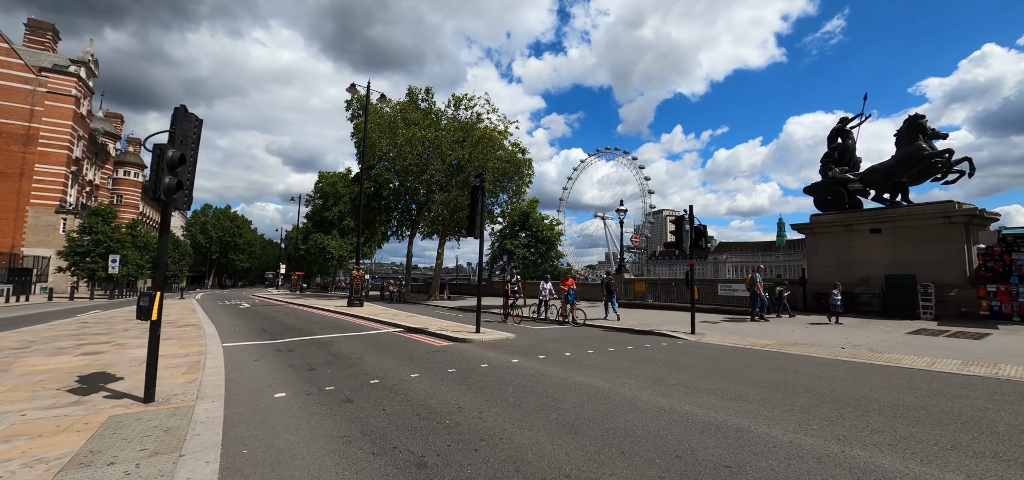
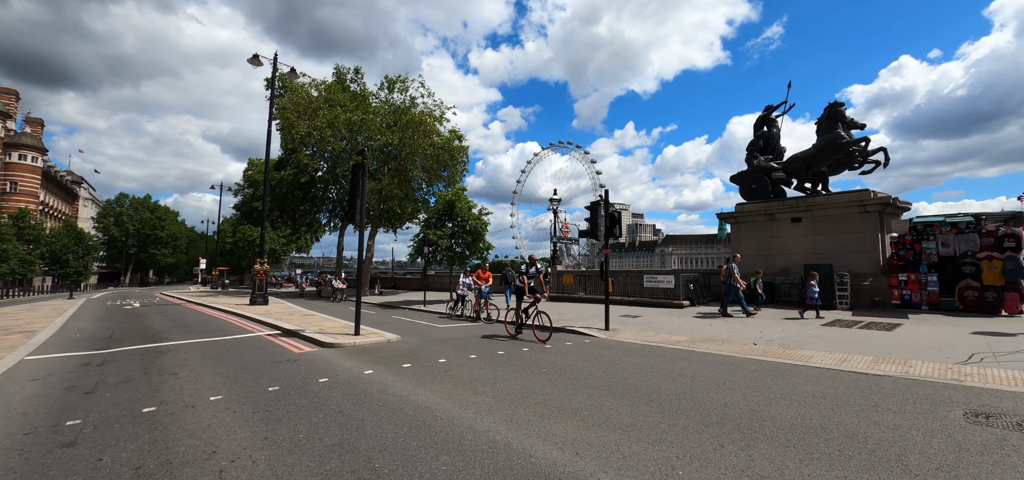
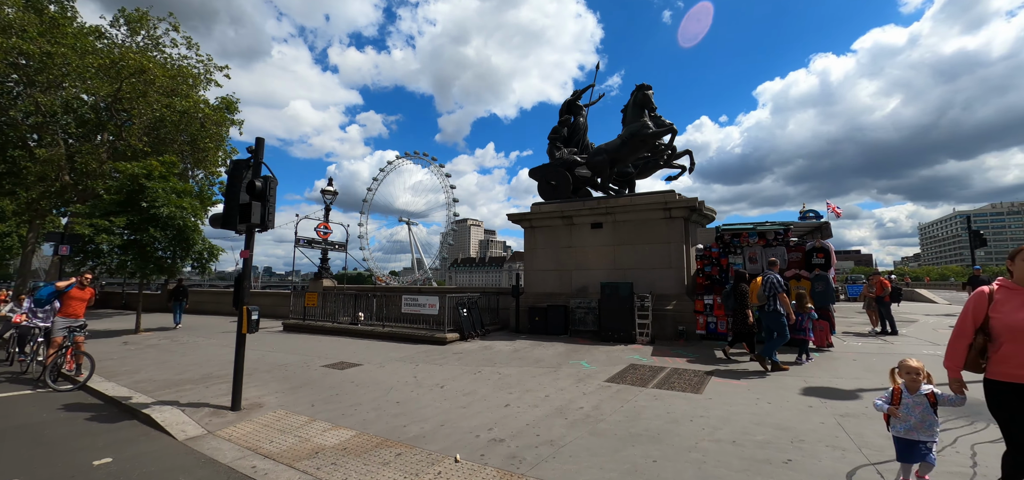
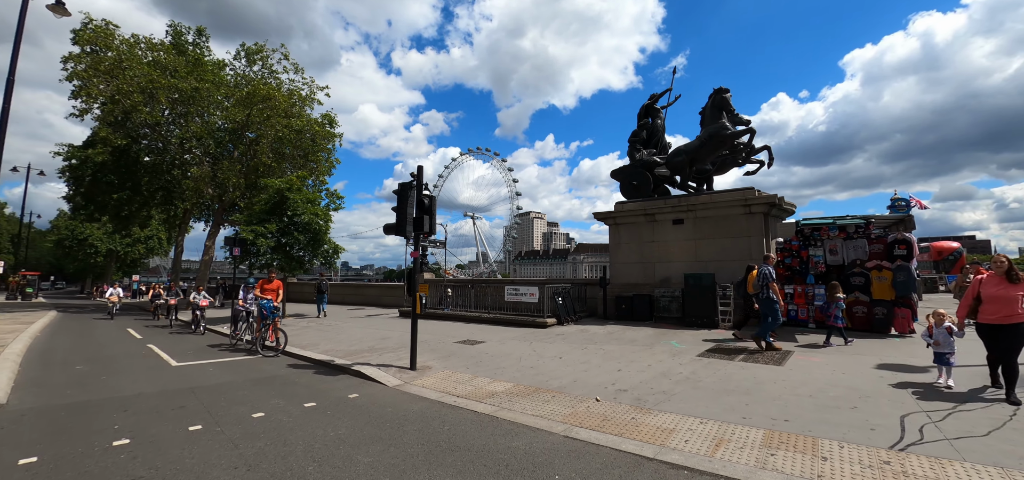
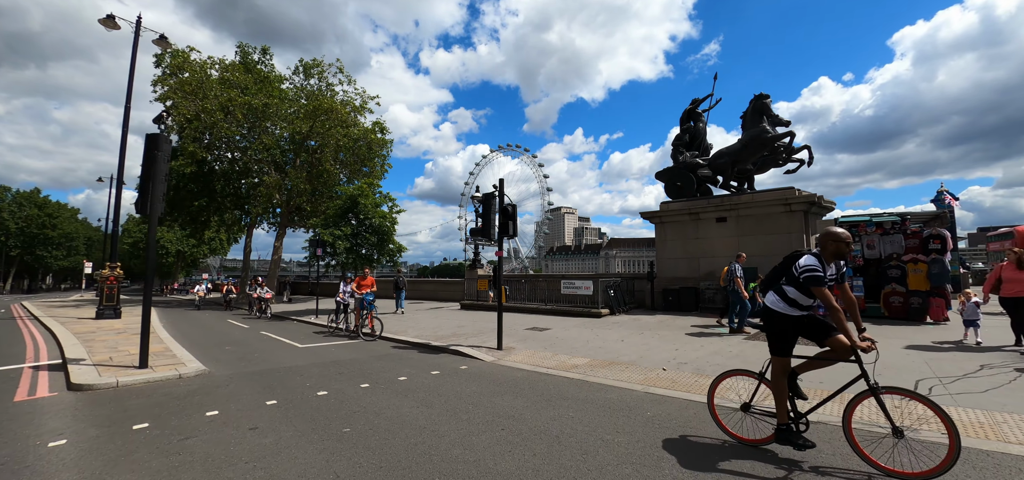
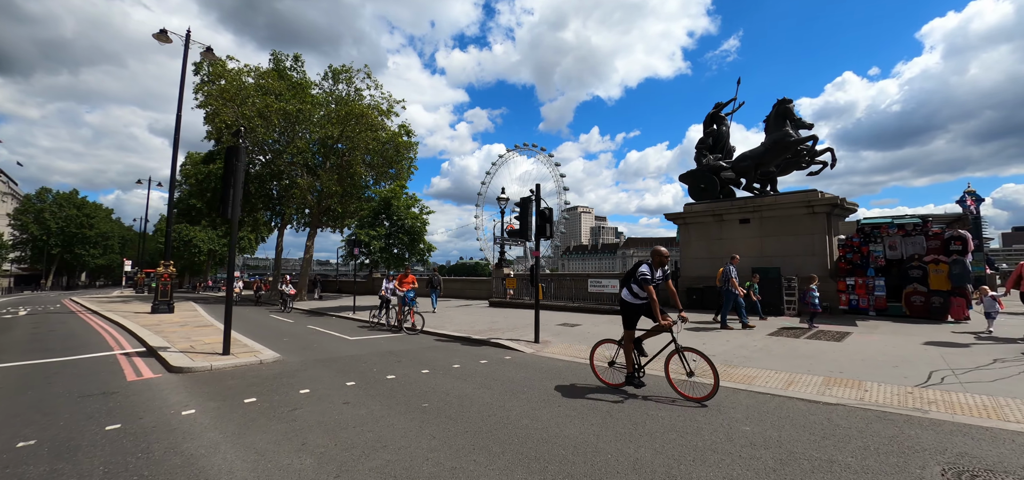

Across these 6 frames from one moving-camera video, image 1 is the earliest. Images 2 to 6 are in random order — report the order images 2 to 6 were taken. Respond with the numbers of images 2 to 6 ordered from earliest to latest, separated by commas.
2, 6, 5, 4, 3
